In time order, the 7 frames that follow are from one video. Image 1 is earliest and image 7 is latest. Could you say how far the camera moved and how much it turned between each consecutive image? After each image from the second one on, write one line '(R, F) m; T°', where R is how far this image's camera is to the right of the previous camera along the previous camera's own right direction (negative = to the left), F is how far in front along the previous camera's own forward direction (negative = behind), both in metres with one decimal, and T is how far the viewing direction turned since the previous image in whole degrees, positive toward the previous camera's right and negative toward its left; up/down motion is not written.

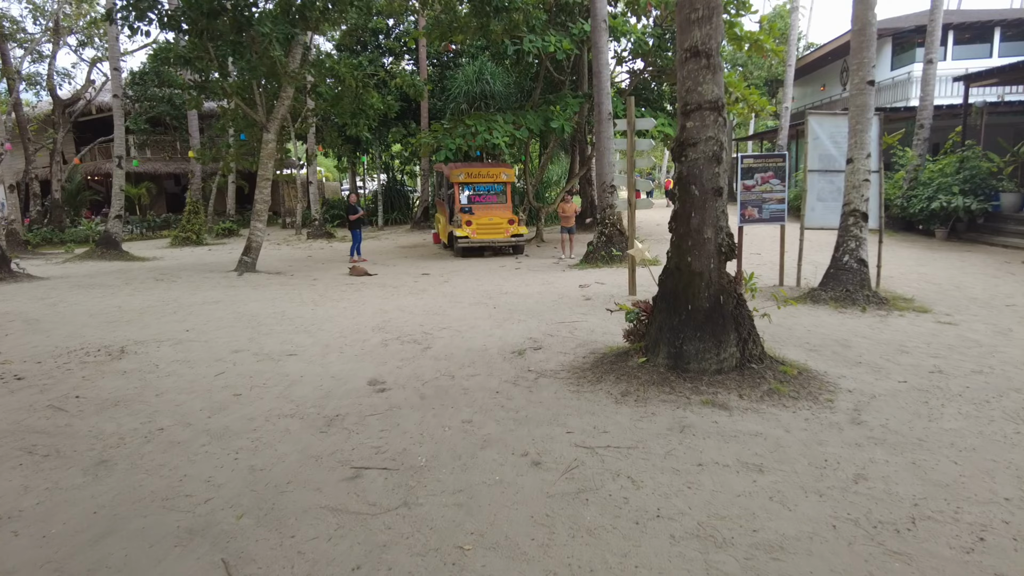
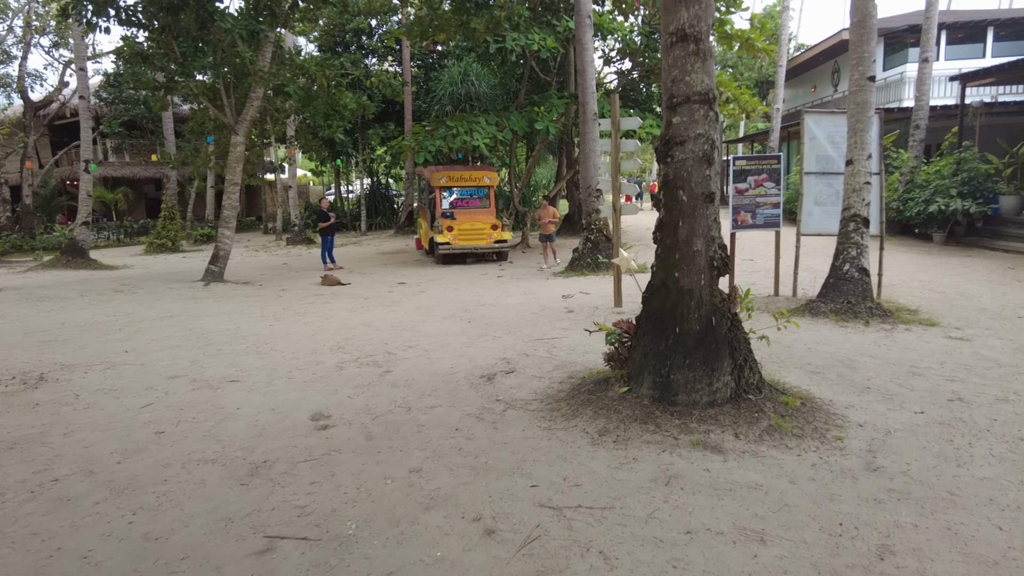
(+0.2, +0.7) m; +1°
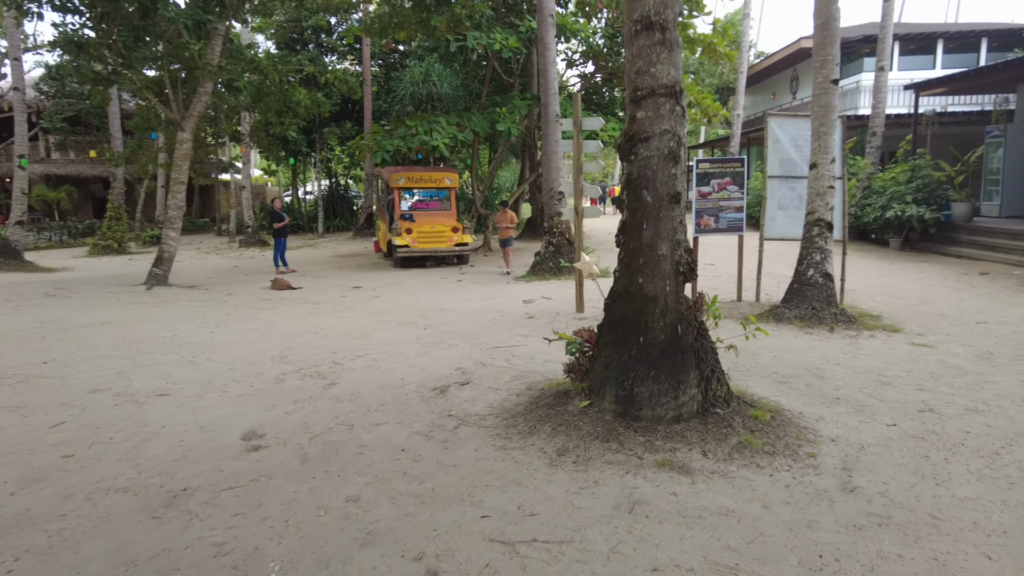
(+0.1, +0.4) m; +3°
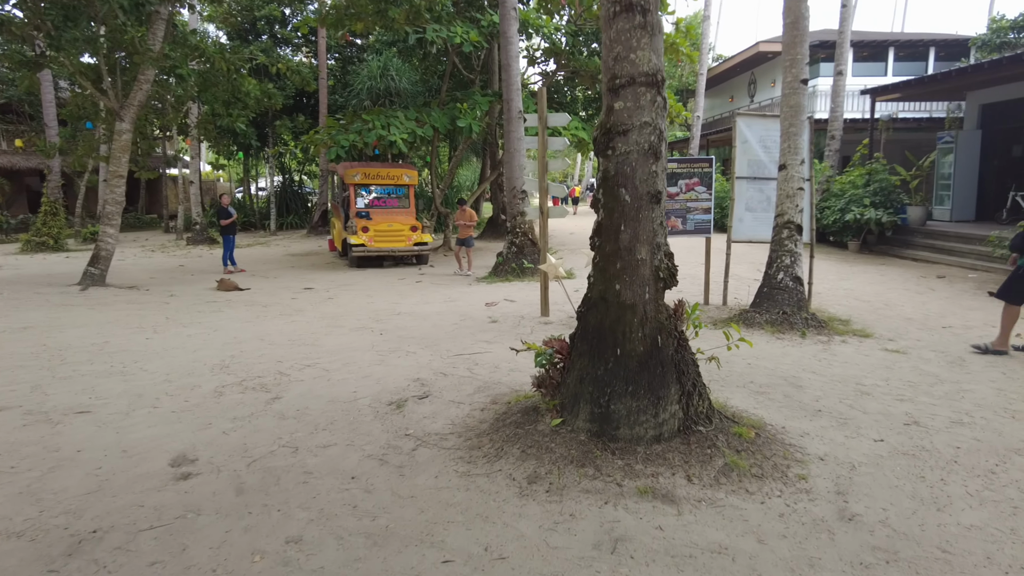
(0.0, +0.4) m; +4°
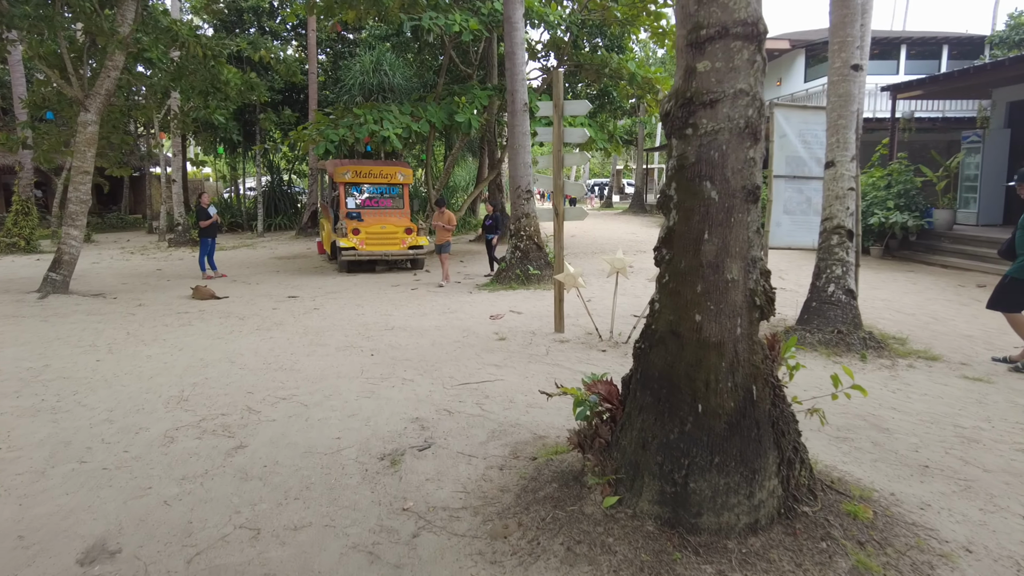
(-0.2, +1.0) m; +1°
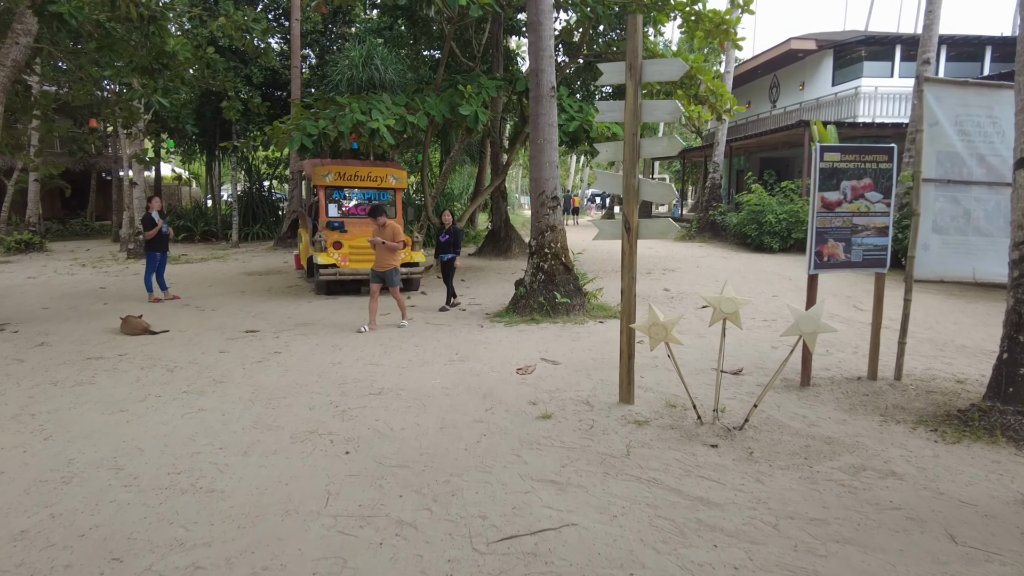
(-0.5, +2.4) m; +1°
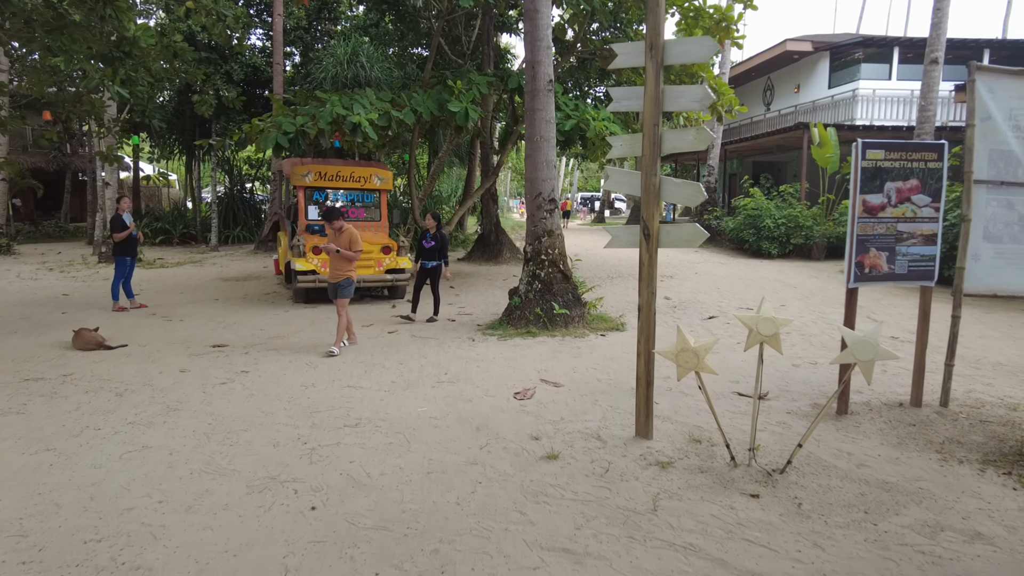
(-0.1, +0.7) m; +1°
